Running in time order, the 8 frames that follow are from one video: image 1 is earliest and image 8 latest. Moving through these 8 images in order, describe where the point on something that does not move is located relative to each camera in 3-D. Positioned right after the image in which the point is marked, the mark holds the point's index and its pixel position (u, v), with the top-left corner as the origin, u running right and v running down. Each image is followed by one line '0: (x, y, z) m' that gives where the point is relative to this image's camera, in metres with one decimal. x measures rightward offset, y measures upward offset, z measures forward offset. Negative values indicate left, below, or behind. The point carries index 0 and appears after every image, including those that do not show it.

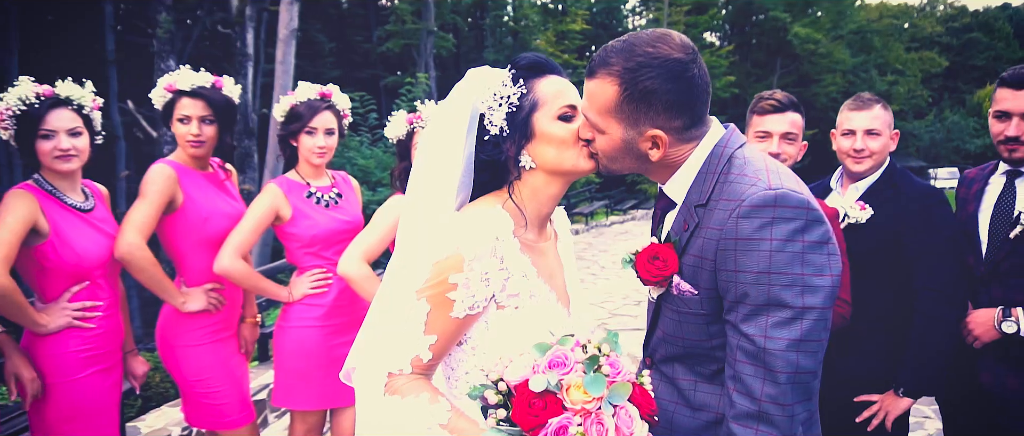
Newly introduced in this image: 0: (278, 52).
0: (-3.0, +2.2, +9.1) m
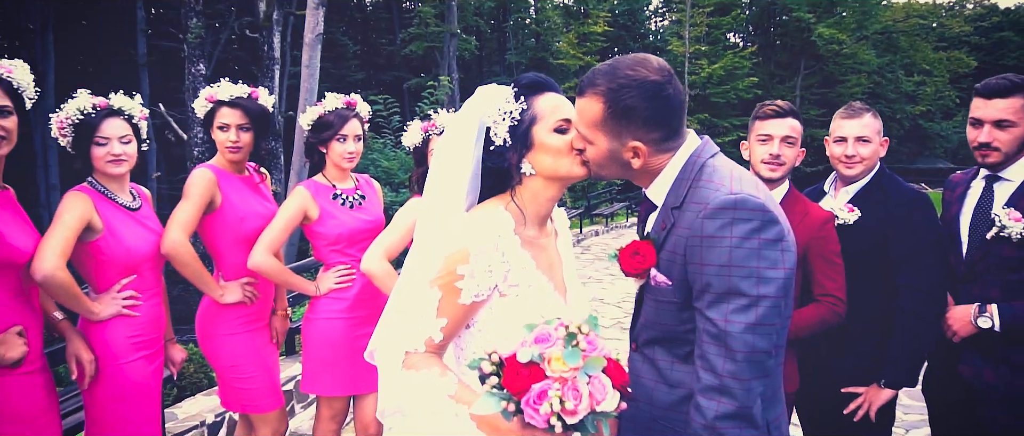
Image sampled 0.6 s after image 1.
0: (-2.7, +2.2, +9.4) m
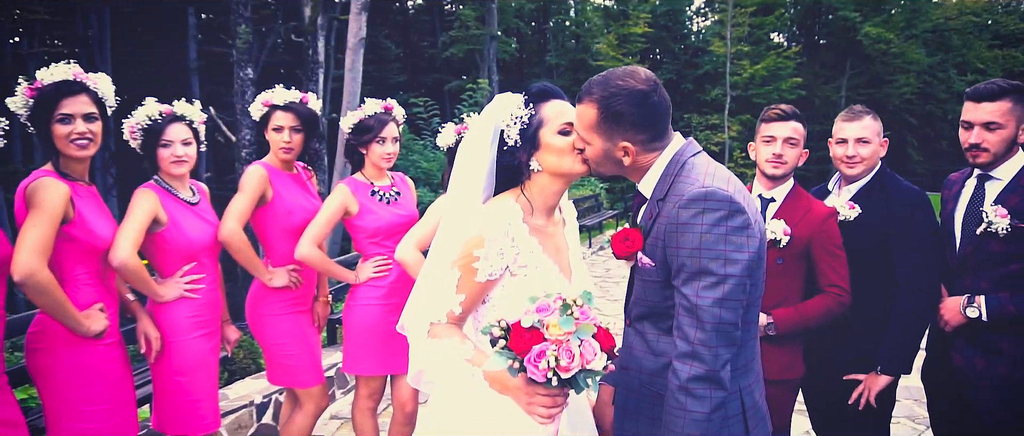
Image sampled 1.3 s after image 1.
0: (-2.2, +2.3, +9.8) m
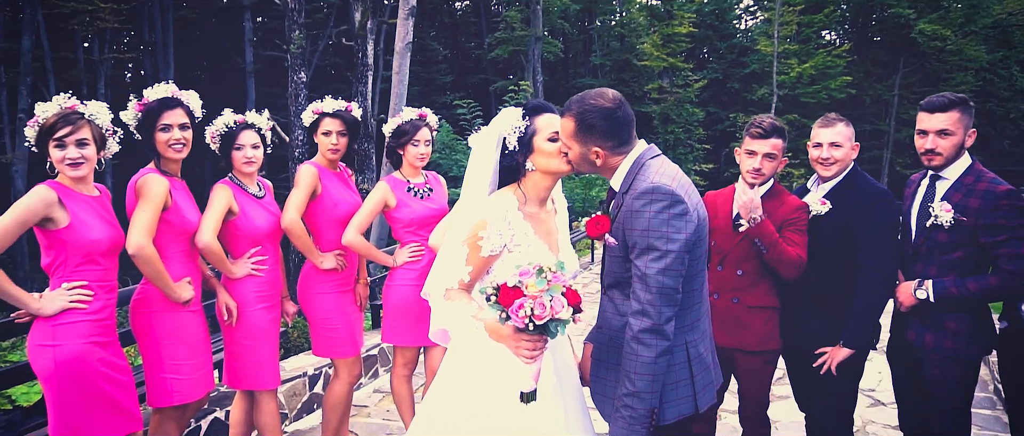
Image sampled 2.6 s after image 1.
0: (-1.7, +2.3, +10.4) m
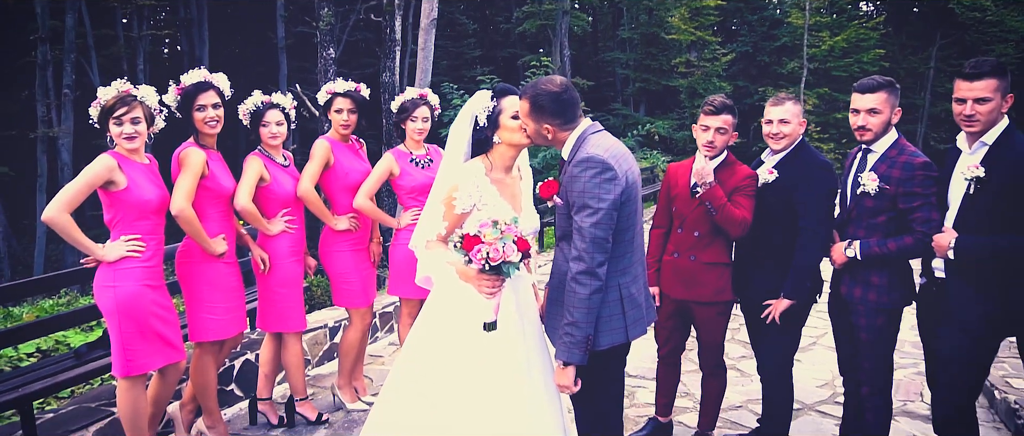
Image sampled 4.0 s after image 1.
0: (-1.5, +2.8, +10.9) m
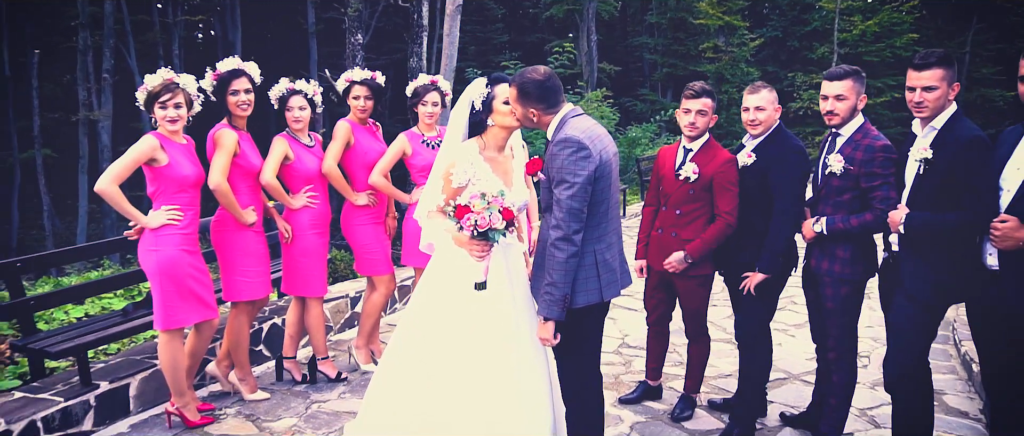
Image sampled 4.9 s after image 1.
0: (-1.2, +3.1, +11.2) m
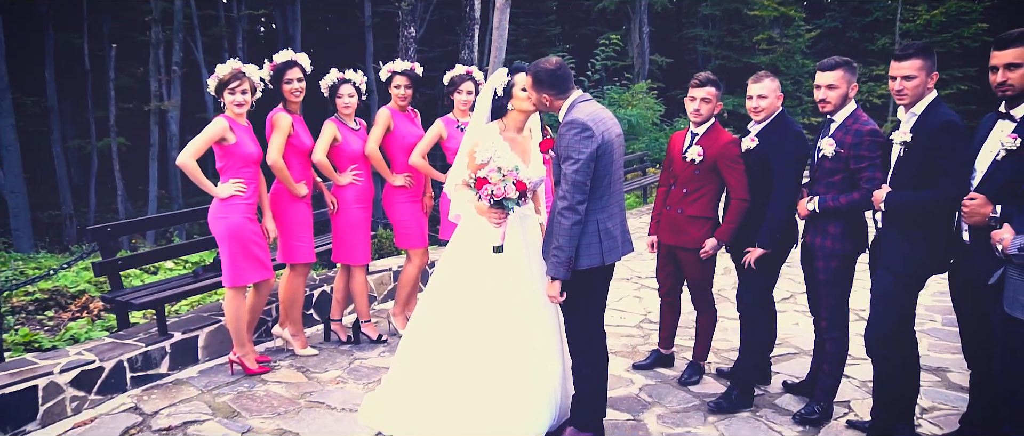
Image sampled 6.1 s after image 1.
0: (-0.4, +3.3, +11.7) m
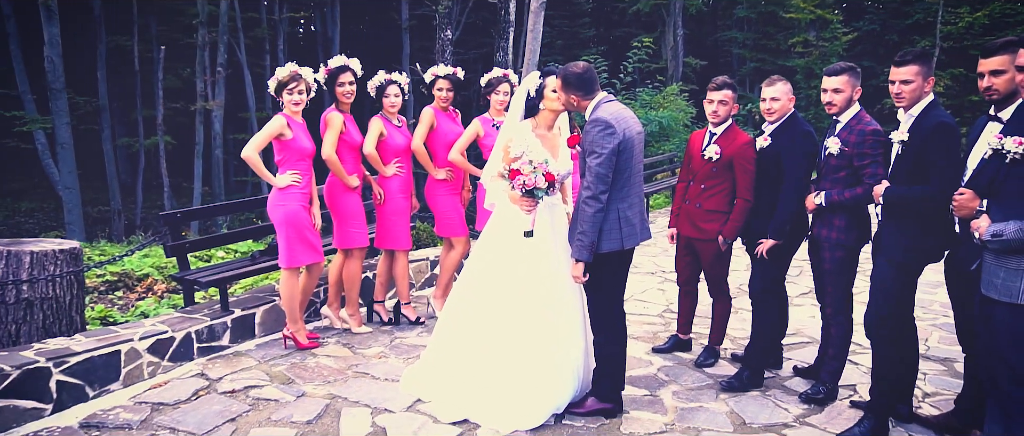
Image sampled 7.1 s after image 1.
0: (+0.2, +3.3, +12.1) m
